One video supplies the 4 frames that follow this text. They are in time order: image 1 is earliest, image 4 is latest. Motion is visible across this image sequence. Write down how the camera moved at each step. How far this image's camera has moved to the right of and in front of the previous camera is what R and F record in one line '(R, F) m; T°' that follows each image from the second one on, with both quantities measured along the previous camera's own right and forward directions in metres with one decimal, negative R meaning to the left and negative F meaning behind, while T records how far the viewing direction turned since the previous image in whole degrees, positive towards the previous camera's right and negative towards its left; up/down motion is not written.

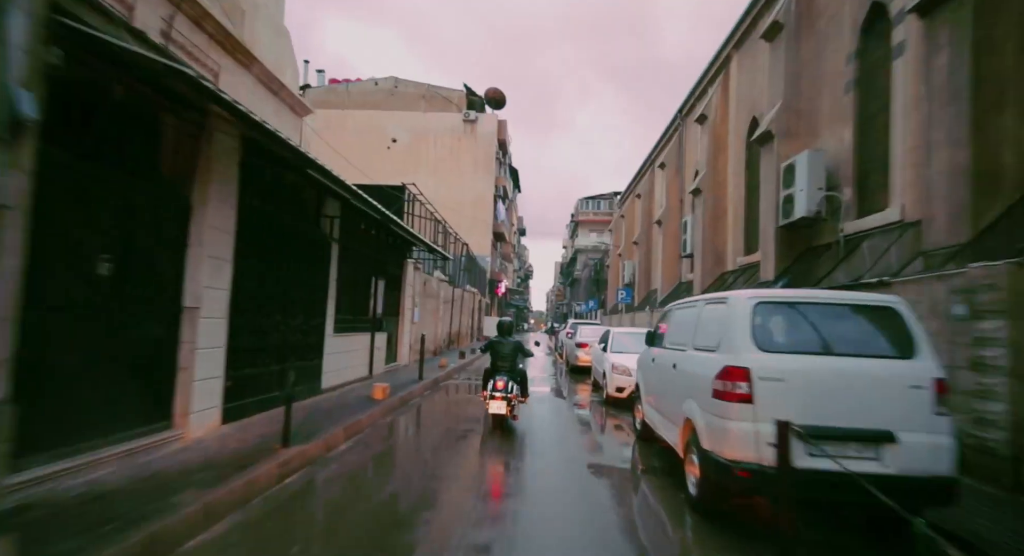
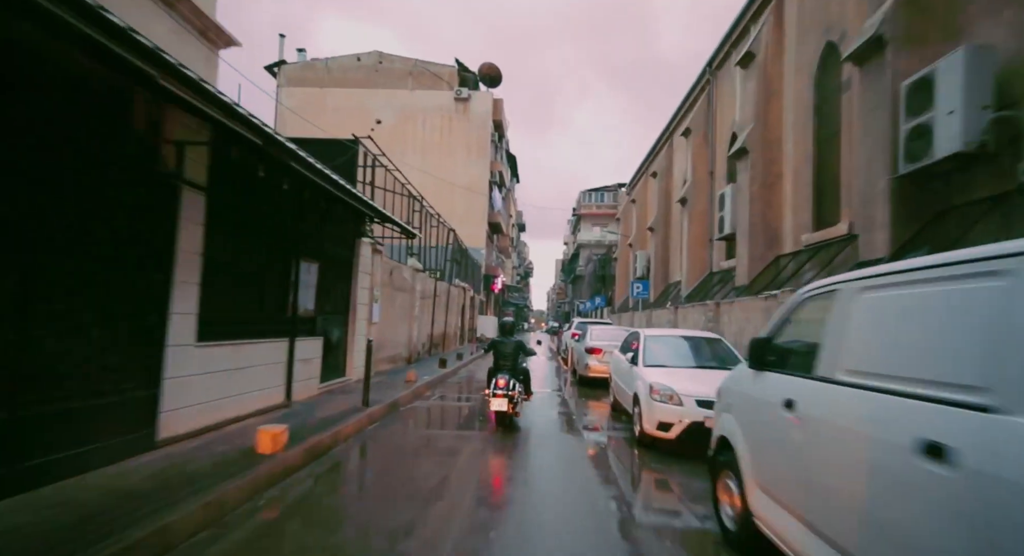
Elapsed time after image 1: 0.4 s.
(+0.2, +3.6) m; 0°
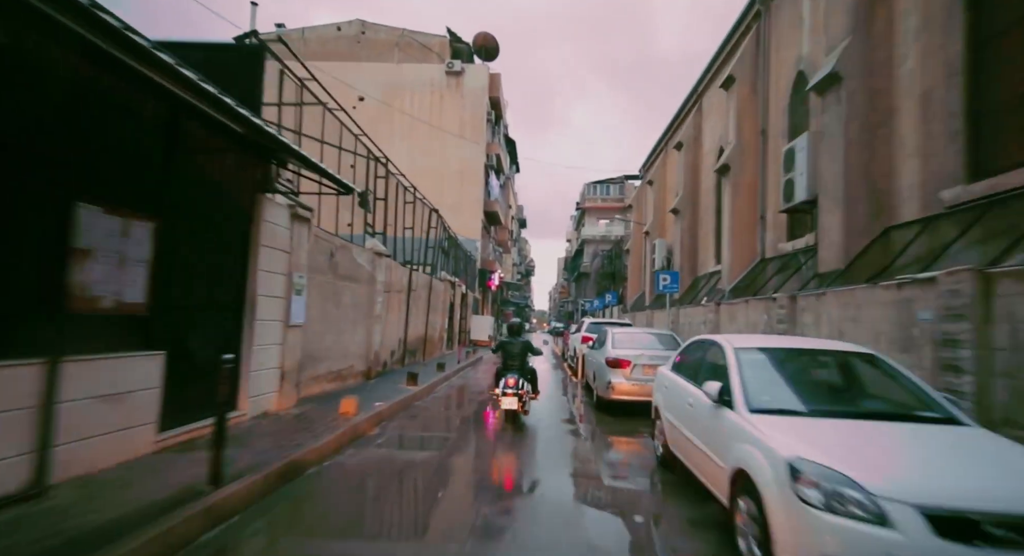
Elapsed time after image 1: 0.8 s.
(+0.2, +3.7) m; 0°
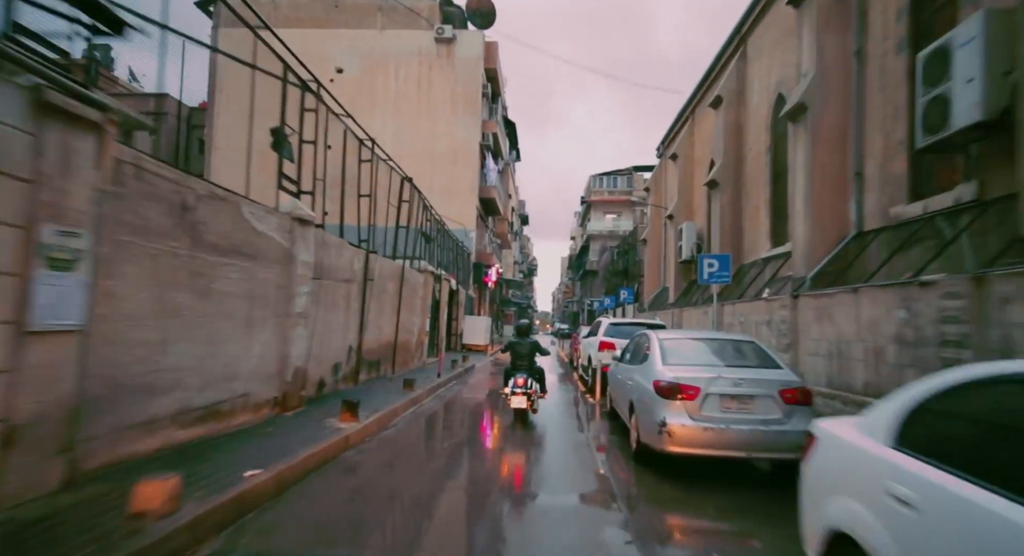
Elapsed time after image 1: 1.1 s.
(+0.2, +3.7) m; 0°
